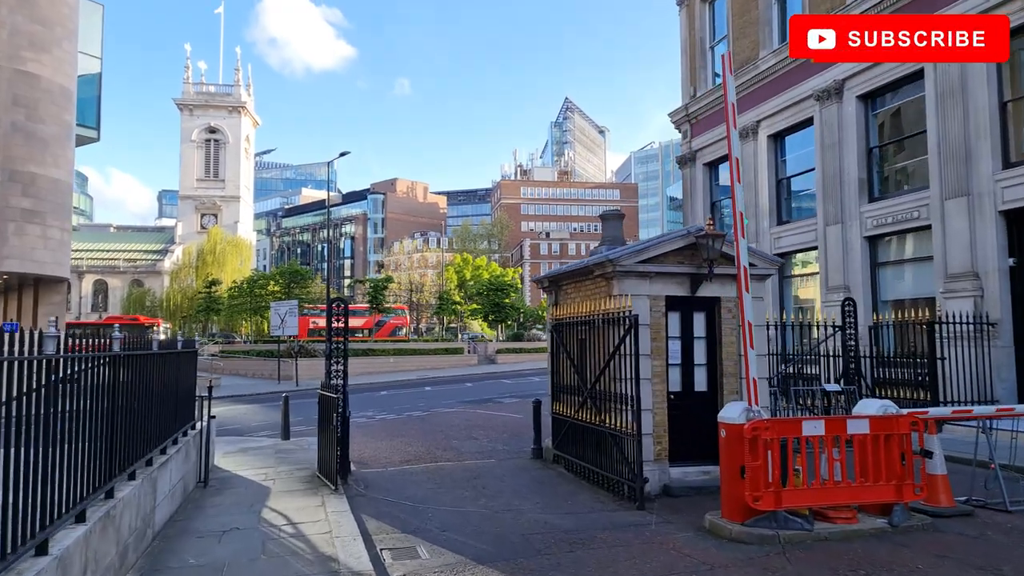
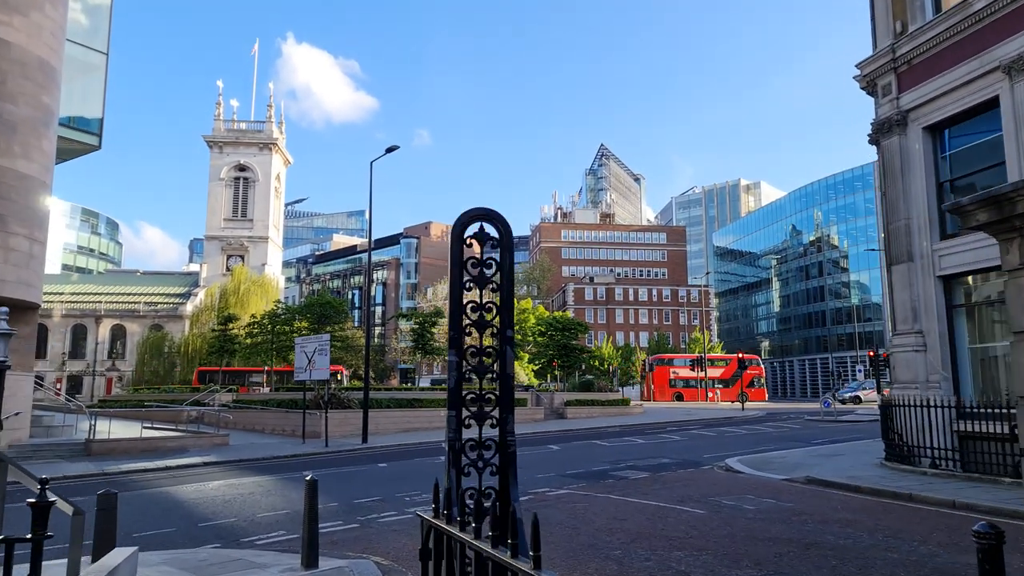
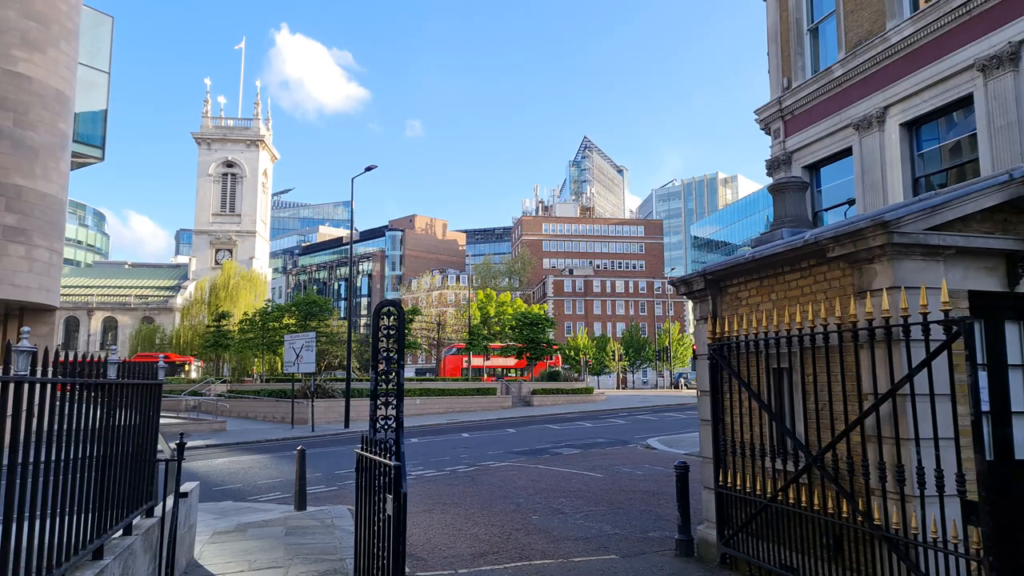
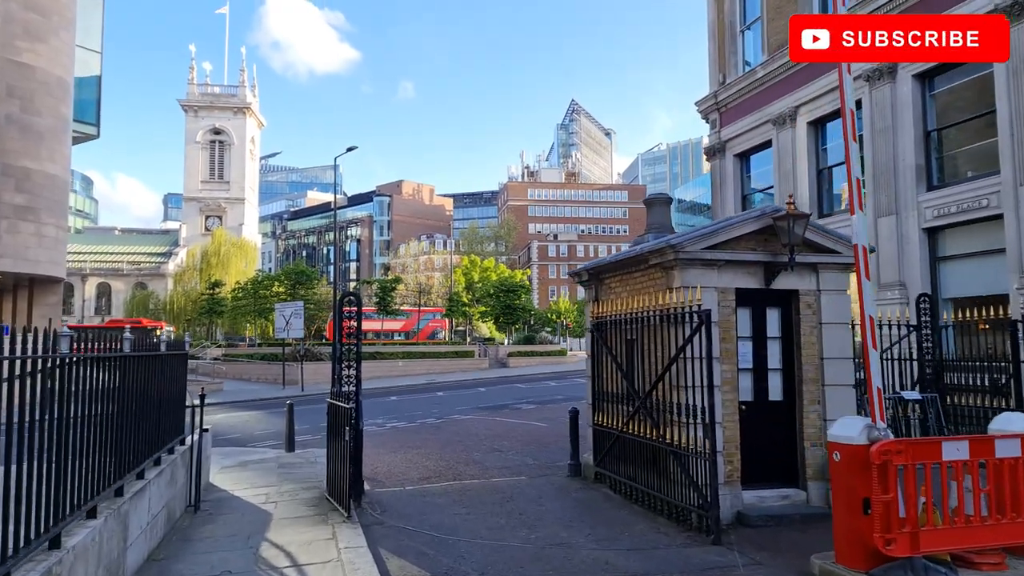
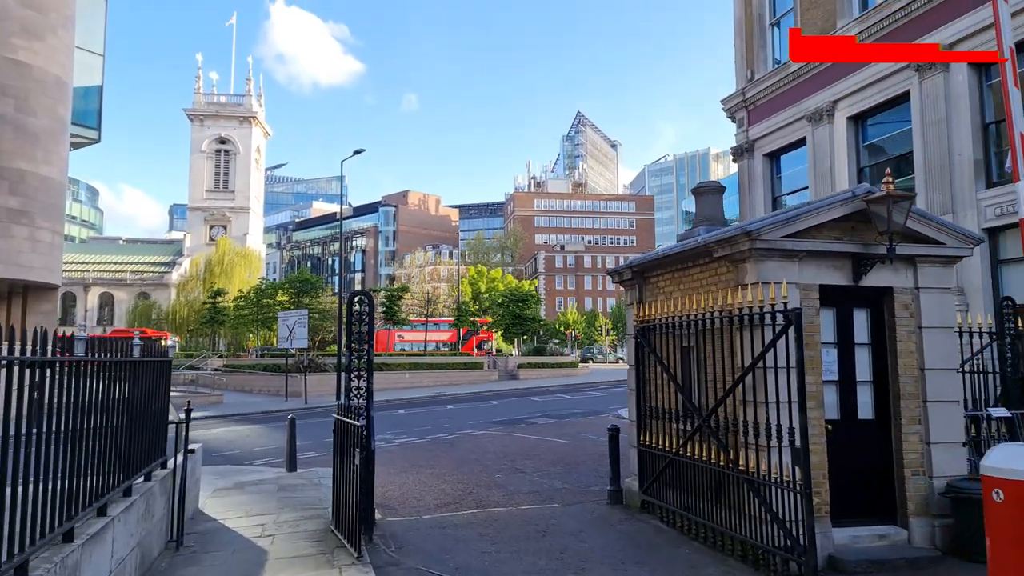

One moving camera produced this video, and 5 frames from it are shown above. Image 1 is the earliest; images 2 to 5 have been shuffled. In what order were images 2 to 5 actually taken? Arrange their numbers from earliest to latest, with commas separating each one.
4, 5, 3, 2
